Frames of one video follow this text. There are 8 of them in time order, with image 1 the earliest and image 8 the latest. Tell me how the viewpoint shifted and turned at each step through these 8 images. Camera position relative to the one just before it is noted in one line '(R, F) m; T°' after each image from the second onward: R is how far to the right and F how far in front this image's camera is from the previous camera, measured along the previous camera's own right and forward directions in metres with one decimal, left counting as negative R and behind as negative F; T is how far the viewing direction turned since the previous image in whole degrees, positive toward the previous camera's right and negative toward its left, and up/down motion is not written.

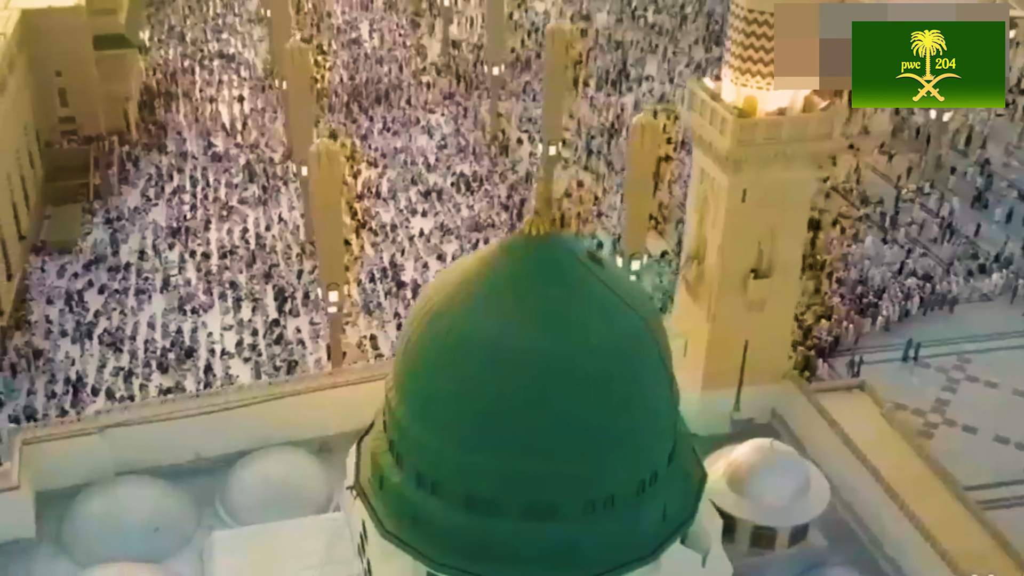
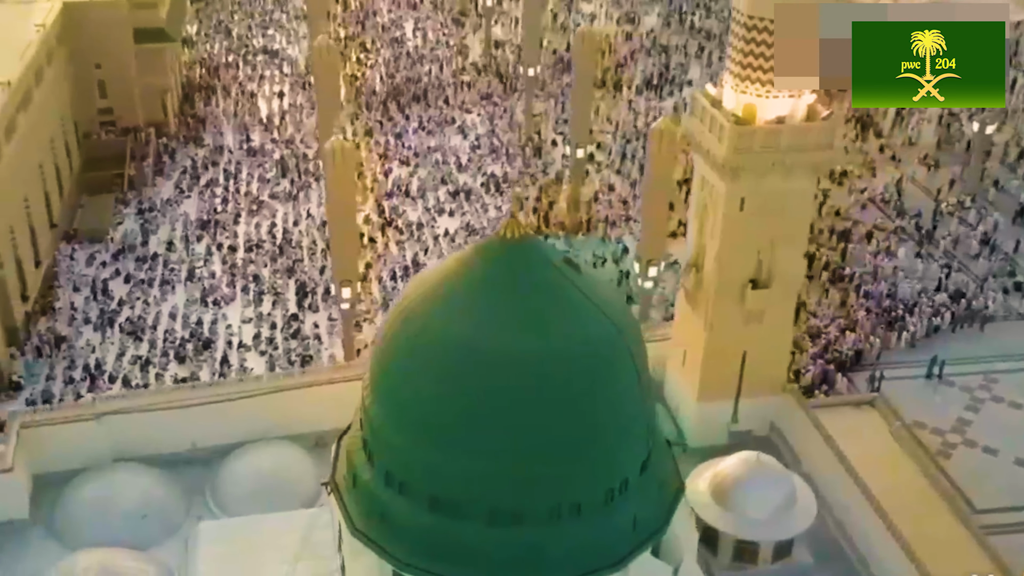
(+0.6, 0.0) m; -3°
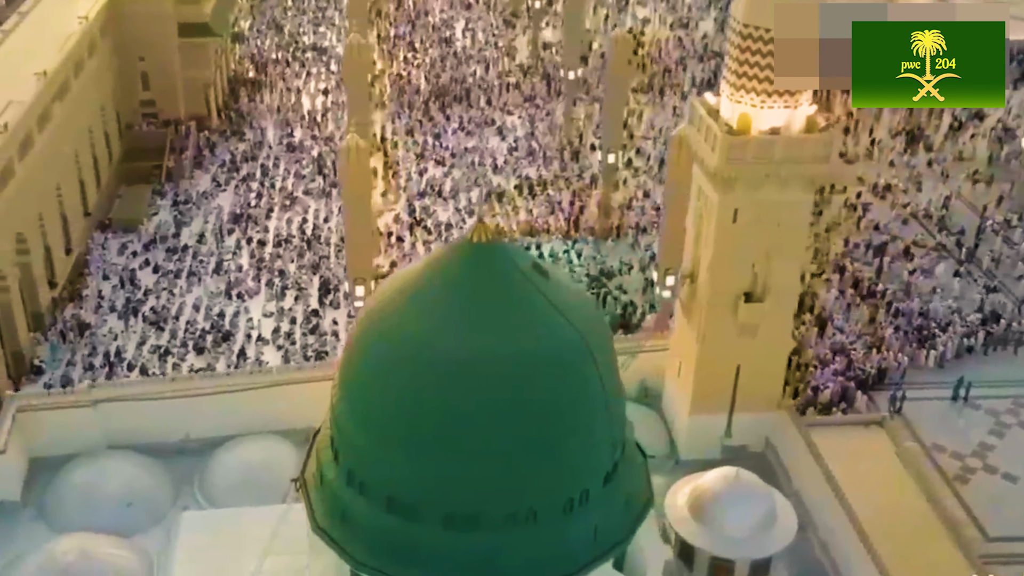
(+0.7, +0.1) m; -4°
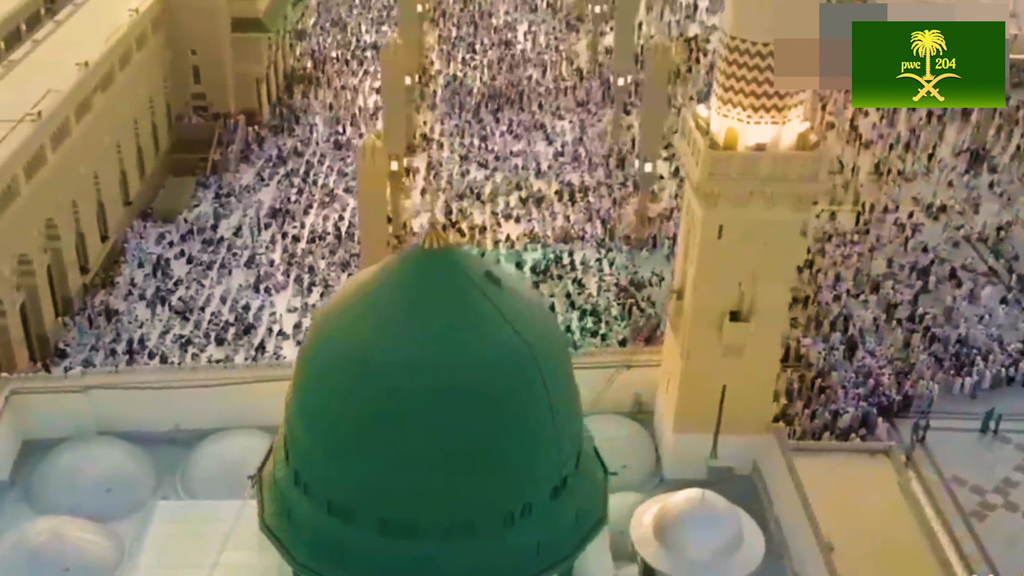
(+0.9, +0.1) m; -5°
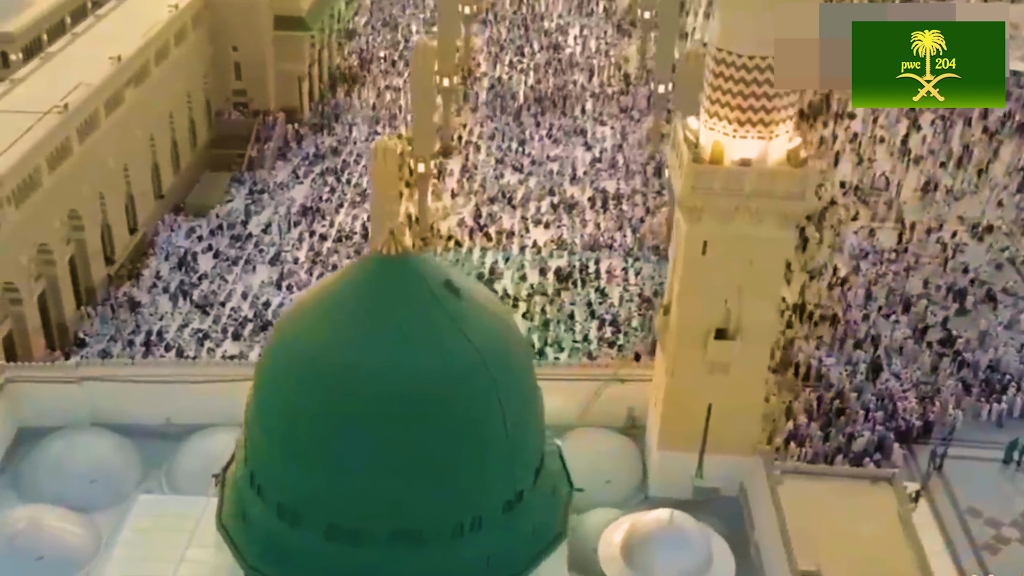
(+0.7, +0.1) m; -4°
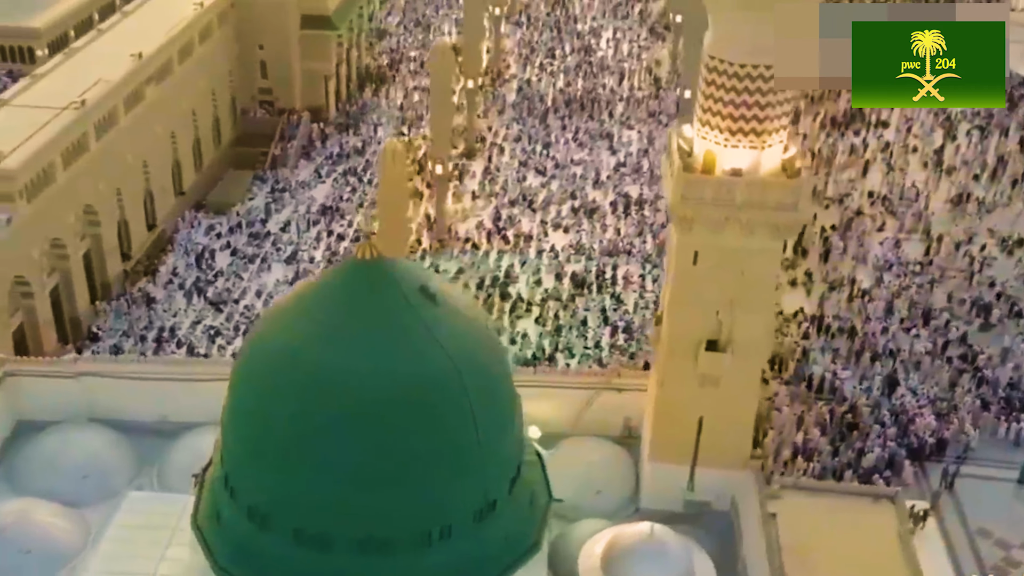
(+0.4, +0.1) m; -2°
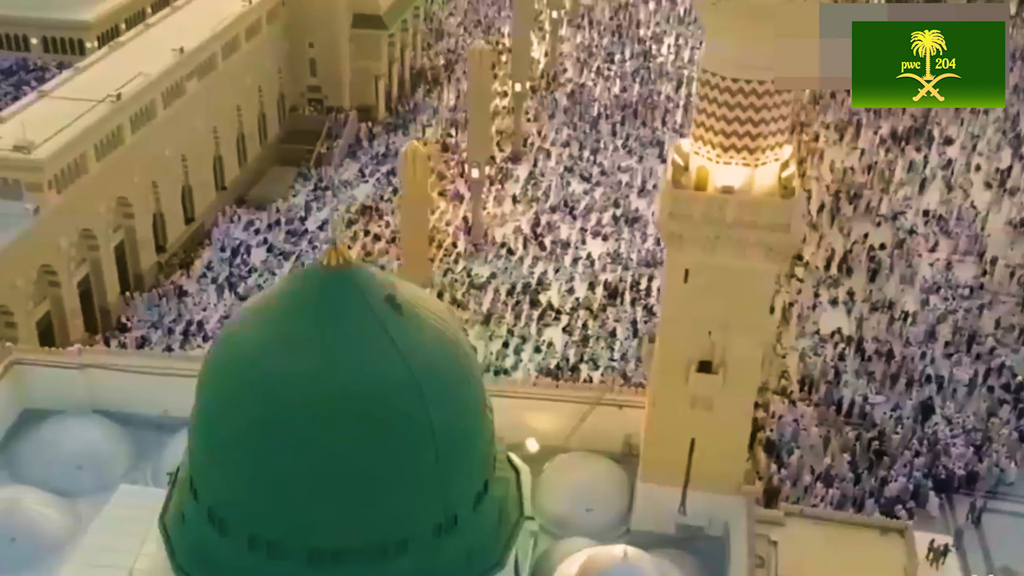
(+0.7, +0.2) m; -4°
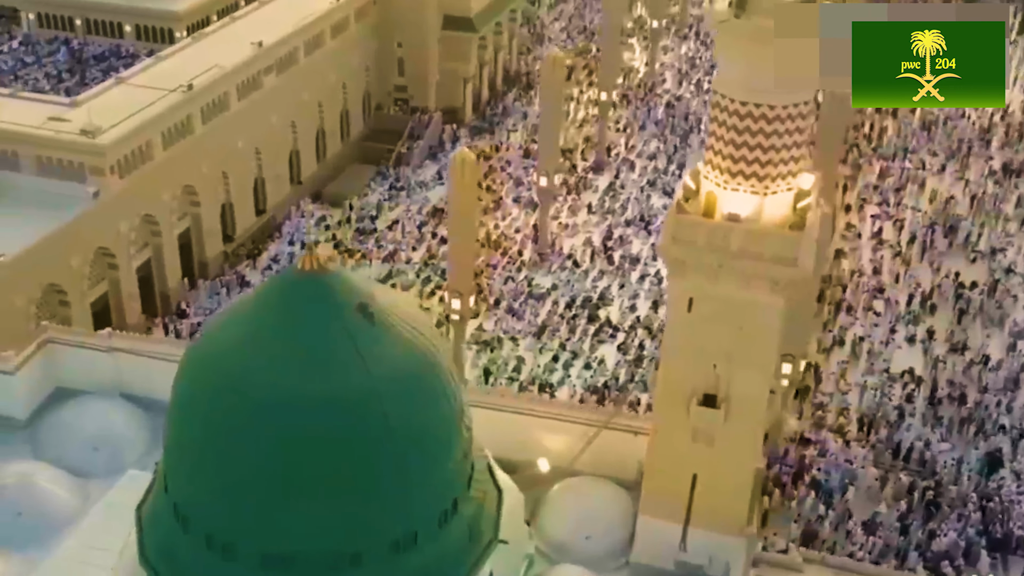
(+0.9, +0.3) m; -6°
